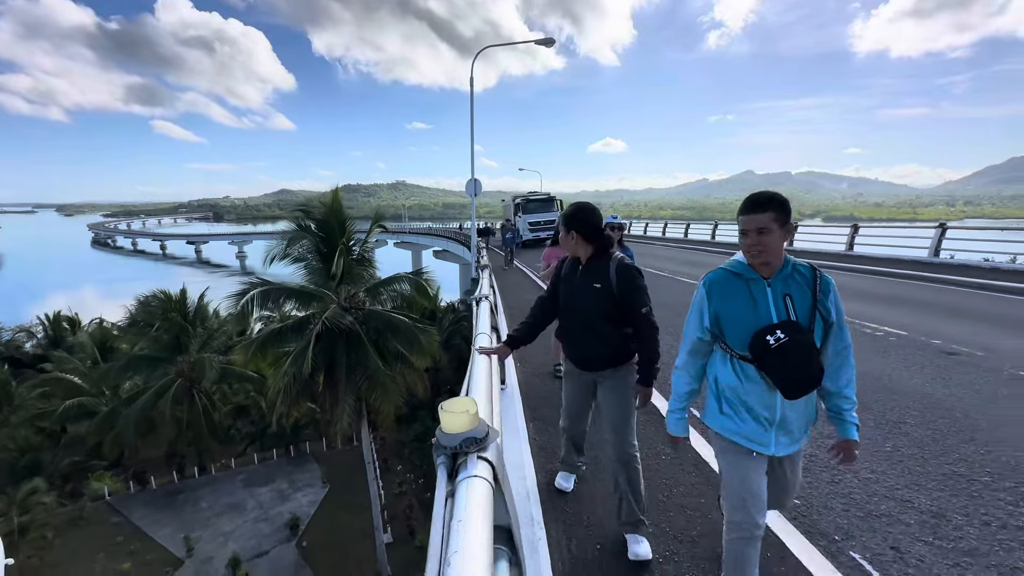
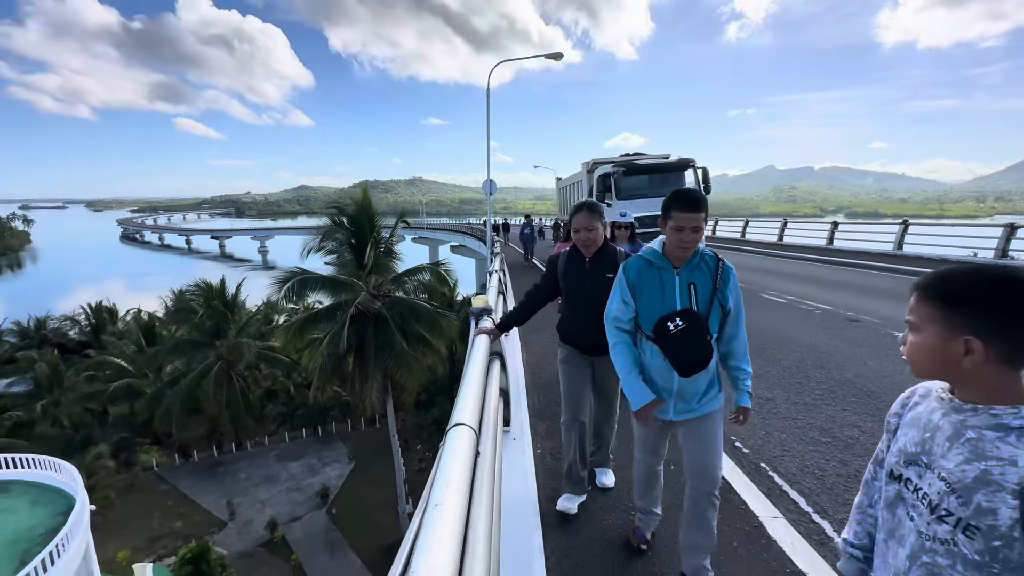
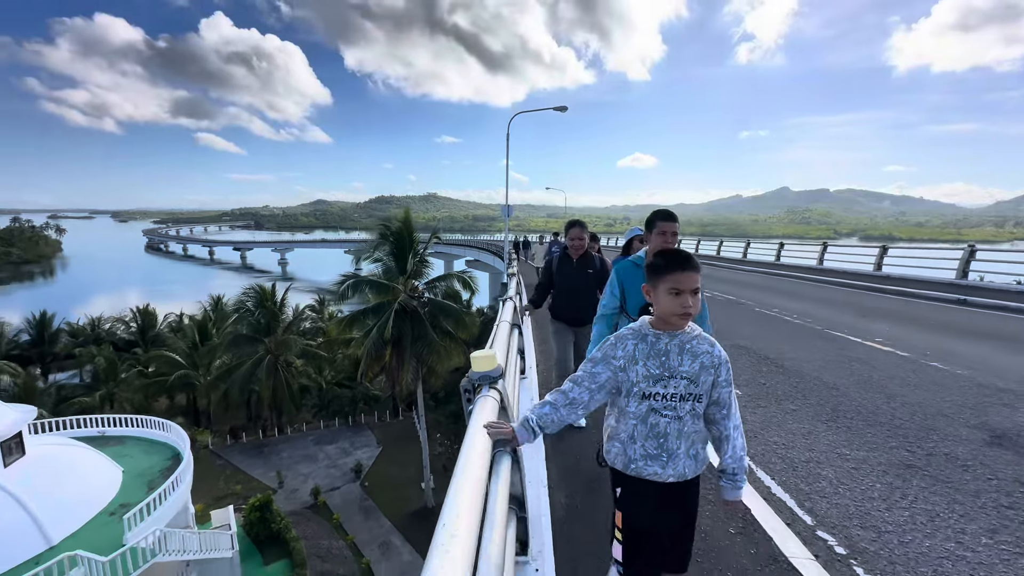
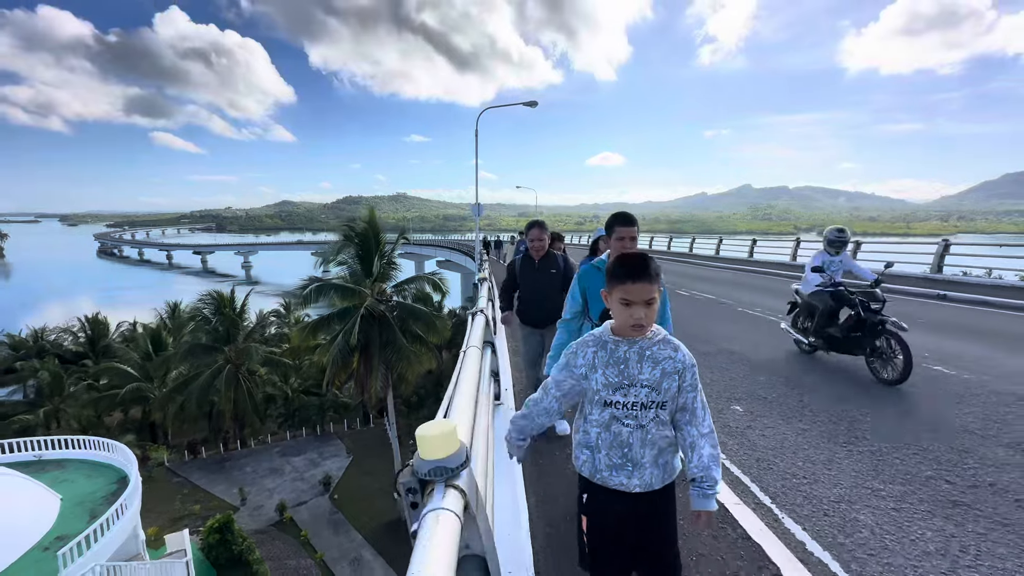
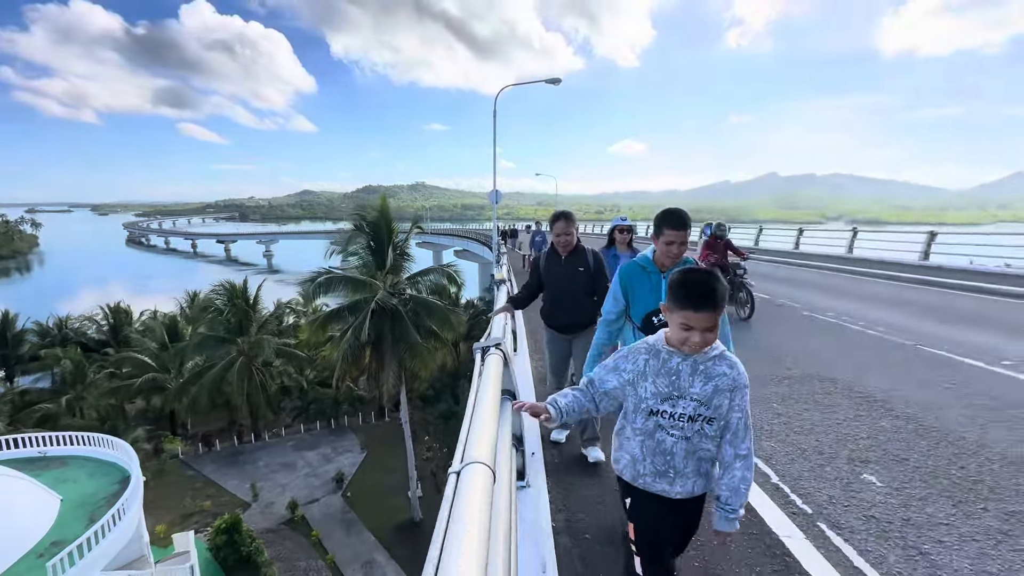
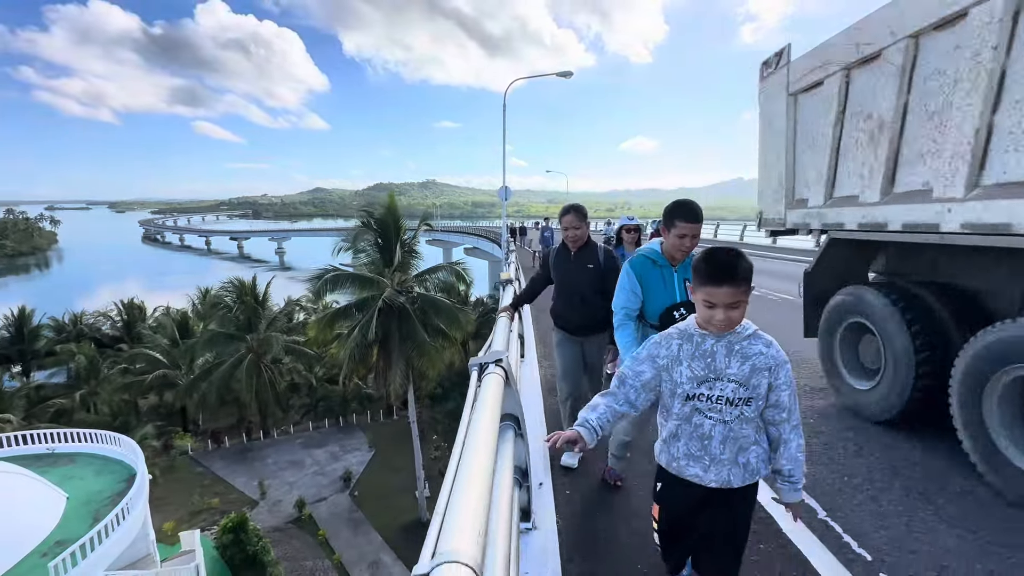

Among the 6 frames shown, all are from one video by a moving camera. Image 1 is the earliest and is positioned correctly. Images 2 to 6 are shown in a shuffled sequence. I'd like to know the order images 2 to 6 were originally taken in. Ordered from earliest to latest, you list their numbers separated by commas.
2, 6, 5, 4, 3
